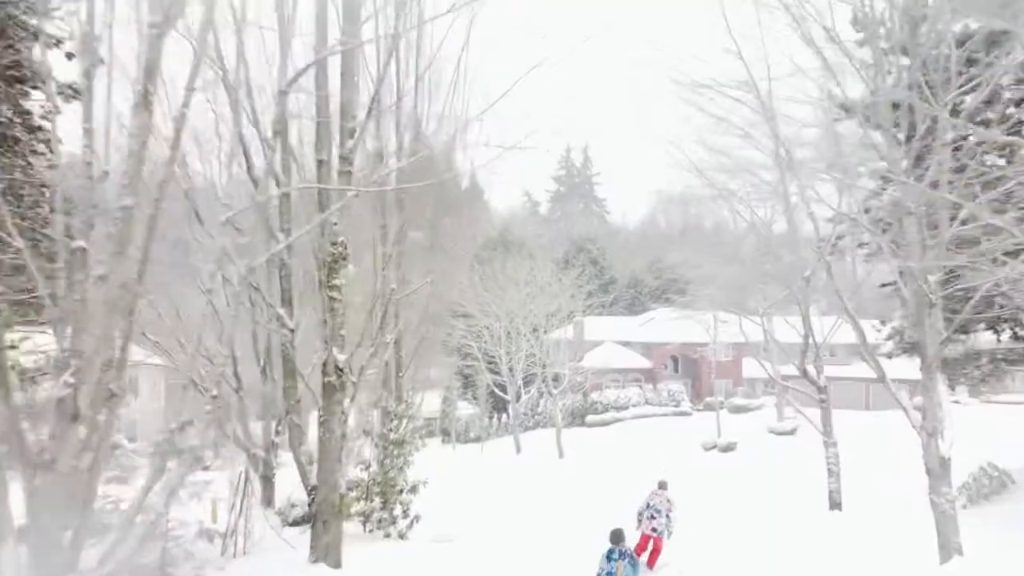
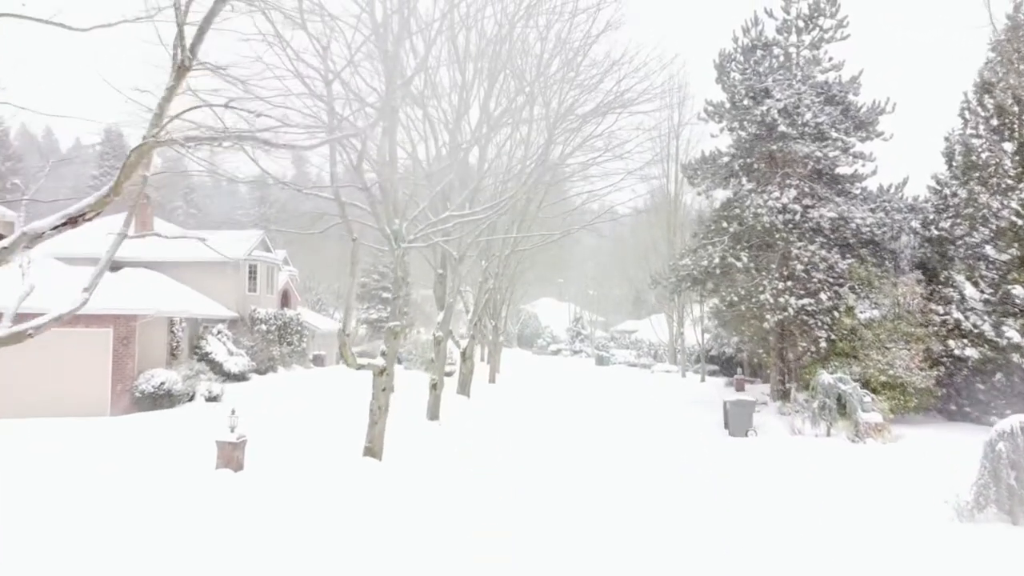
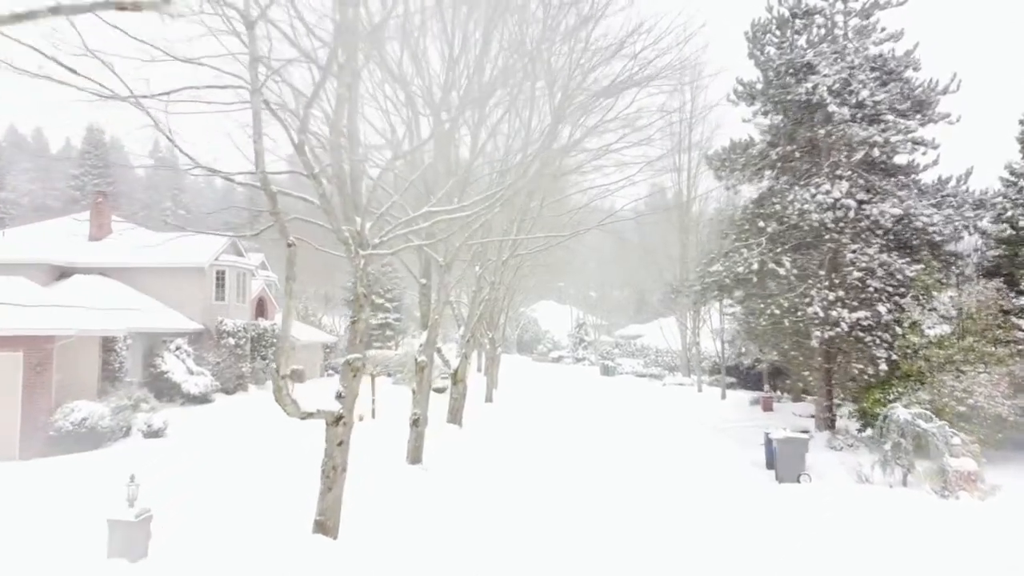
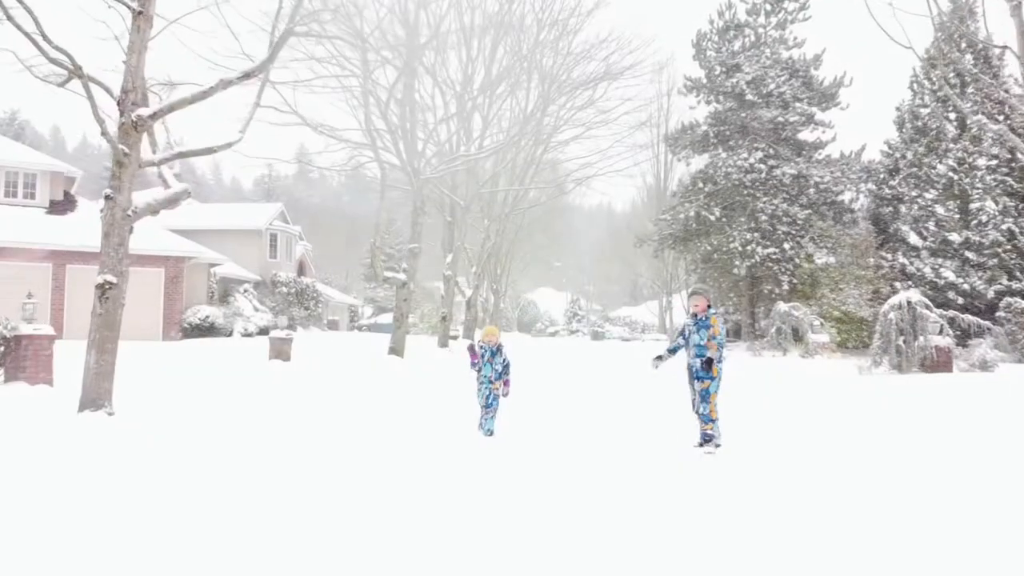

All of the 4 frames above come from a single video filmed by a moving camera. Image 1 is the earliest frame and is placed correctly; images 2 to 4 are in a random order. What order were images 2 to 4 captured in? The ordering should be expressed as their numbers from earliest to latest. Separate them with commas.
4, 2, 3
